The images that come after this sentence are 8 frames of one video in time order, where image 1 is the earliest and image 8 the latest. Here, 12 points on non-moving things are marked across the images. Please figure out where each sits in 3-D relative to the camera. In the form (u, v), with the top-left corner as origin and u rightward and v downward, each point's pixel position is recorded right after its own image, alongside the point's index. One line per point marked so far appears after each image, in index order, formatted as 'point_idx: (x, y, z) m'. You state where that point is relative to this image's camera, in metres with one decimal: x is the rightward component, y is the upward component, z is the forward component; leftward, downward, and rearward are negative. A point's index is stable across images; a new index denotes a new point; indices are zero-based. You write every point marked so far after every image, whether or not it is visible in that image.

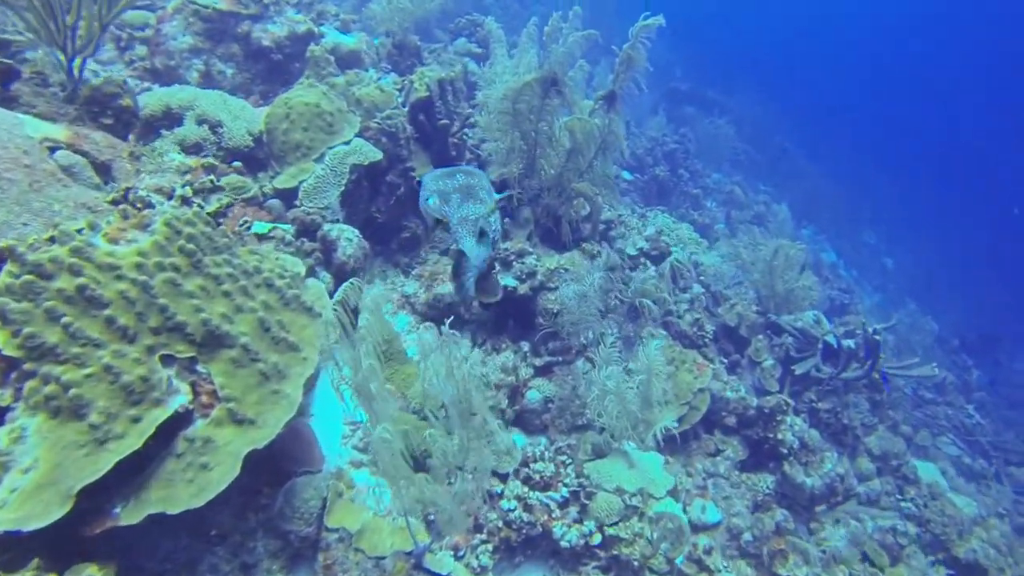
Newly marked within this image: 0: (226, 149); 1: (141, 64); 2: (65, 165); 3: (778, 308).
0: (-2.6, +1.2, +6.6) m
1: (-4.0, +2.5, +8.2) m
2: (-2.6, +0.7, +4.3) m
3: (+3.3, -0.3, +9.2) m
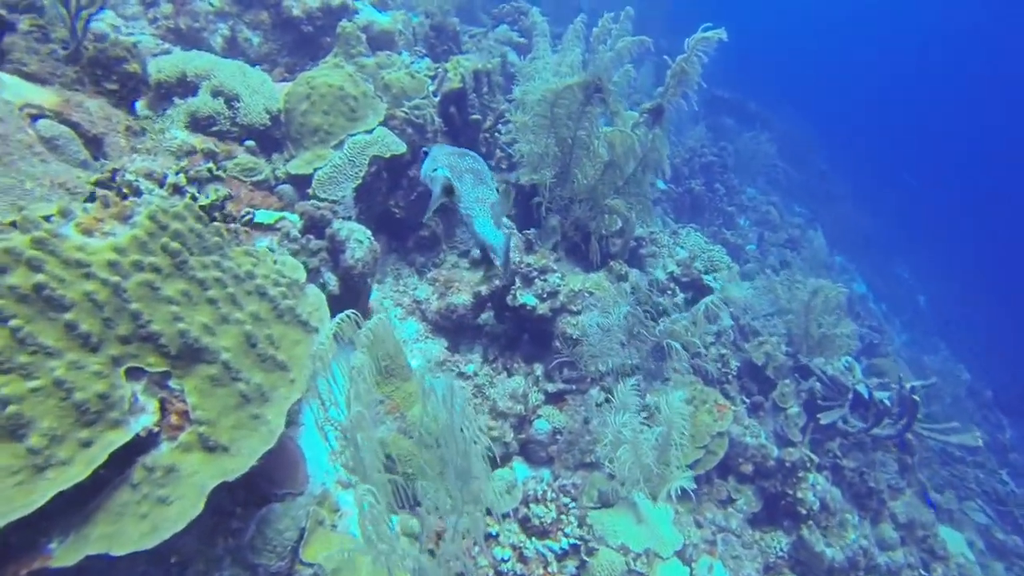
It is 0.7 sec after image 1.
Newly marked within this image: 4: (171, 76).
0: (-2.3, +1.4, +6.2) m
1: (-3.6, +2.8, +7.7) m
2: (-2.4, +0.8, +3.9) m
3: (+3.5, -0.8, +8.7) m
4: (-2.9, +1.8, +6.3) m
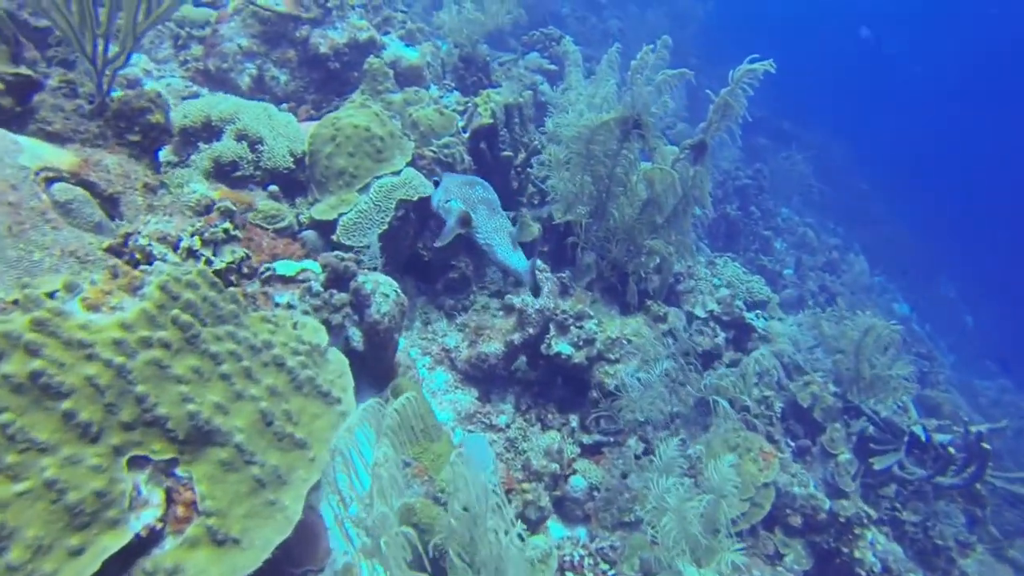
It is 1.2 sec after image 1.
0: (-2.0, +1.0, +6.0) m
1: (-3.3, +2.3, +7.6) m
2: (-2.2, +0.4, +3.7) m
3: (+3.9, -1.2, +8.2) m
4: (-2.6, +1.4, +6.1) m
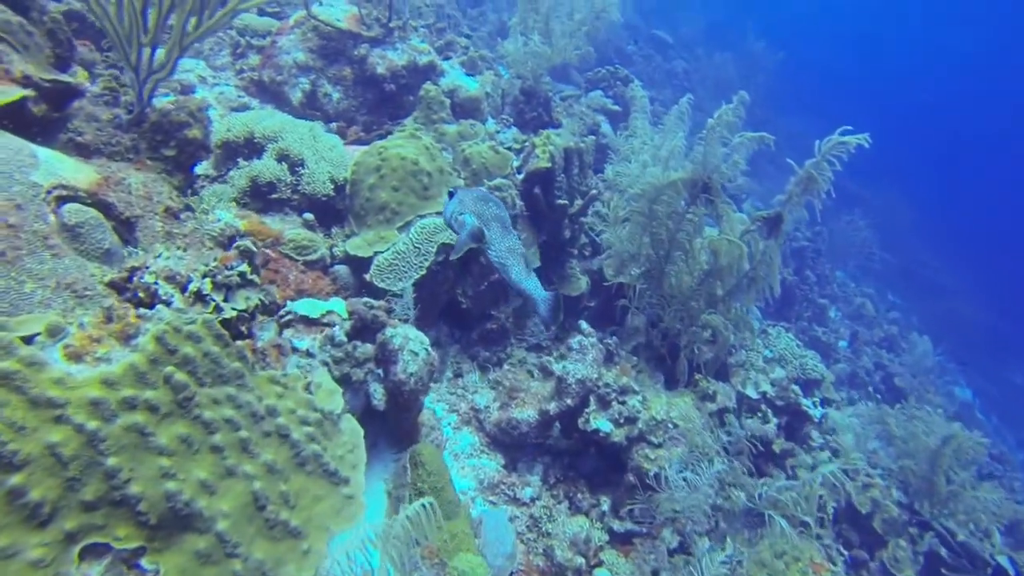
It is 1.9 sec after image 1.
0: (-1.6, +0.7, +5.6) m
1: (-2.6, +2.1, +7.3) m
2: (-2.0, +0.3, +3.3) m
3: (+4.1, -2.1, +7.5) m
4: (-2.1, +1.2, +5.8) m
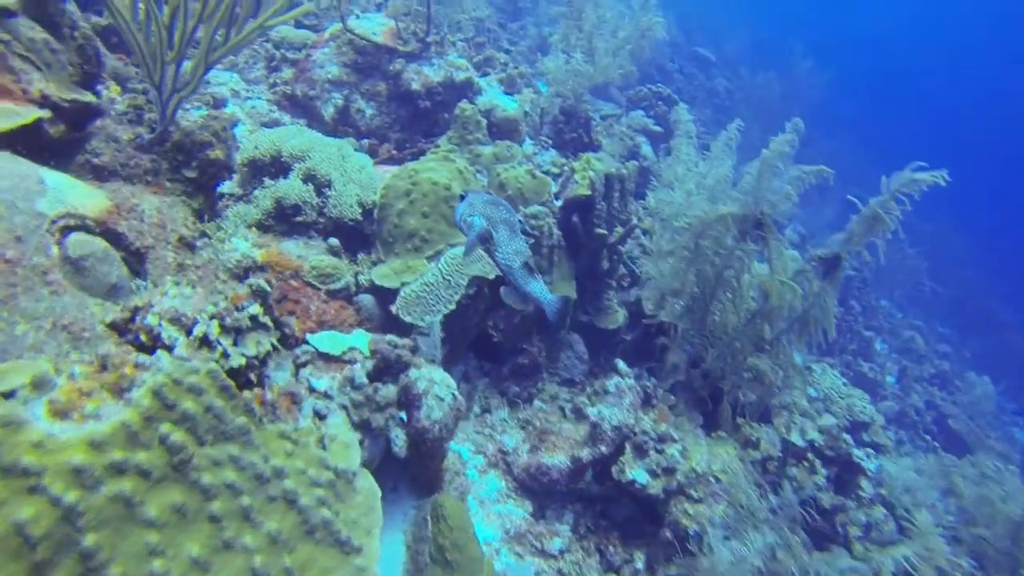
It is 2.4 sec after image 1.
0: (-1.3, +0.5, +5.3) m
1: (-2.2, +1.9, +7.1) m
2: (-1.8, +0.1, +3.0) m
3: (+4.3, -2.5, +6.9) m
4: (-1.9, +1.0, +5.6) m
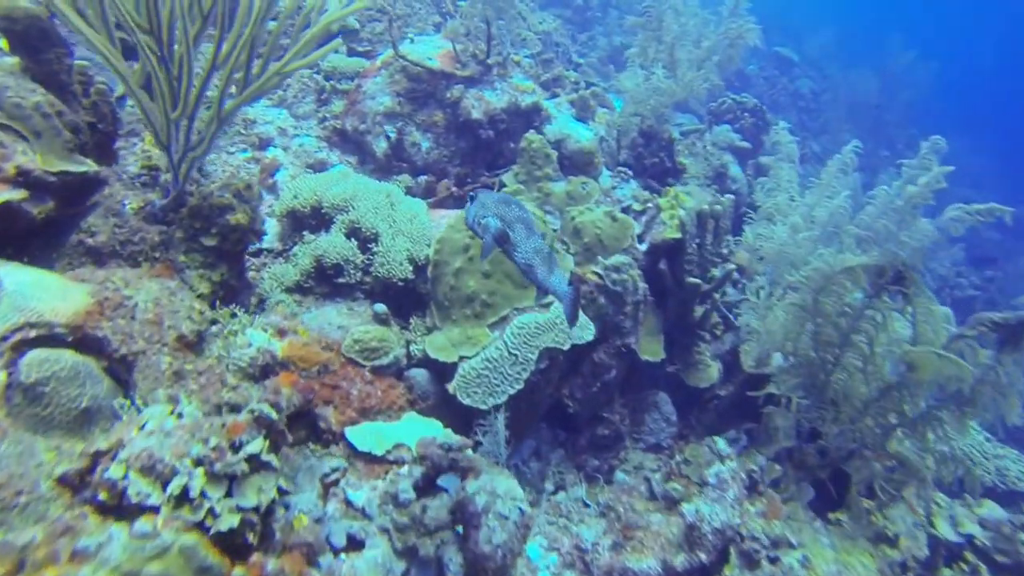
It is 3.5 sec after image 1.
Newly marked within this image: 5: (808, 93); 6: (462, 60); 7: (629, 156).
0: (-0.9, +0.1, +4.6) m
1: (-1.6, +1.5, +6.5) m
2: (-1.6, -0.3, +2.4) m
3: (+5.0, -2.9, +5.6) m
4: (-1.4, +0.5, +4.9) m
5: (+7.2, +4.7, +17.9) m
6: (-0.5, +2.1, +6.9) m
7: (+1.2, +1.3, +7.6) m
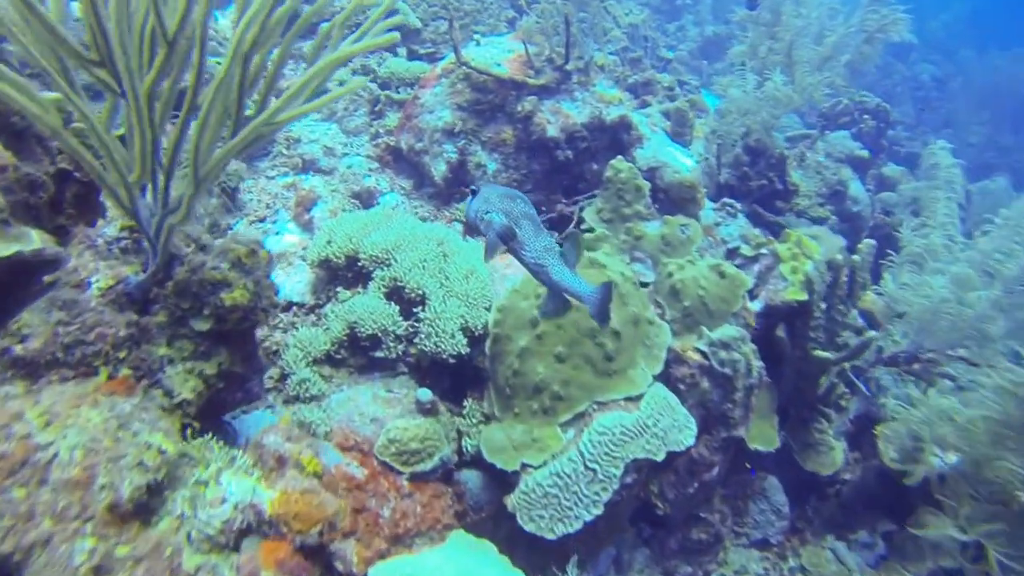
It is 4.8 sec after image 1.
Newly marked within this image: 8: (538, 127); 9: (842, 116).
0: (-0.5, -0.3, +3.7) m
1: (-1.0, +1.1, +5.7) m
2: (-1.4, -0.7, +1.6) m
3: (+5.4, -3.4, +4.2) m
4: (-0.9, +0.2, +4.0) m
5: (+9.0, +4.4, +16.0) m
6: (+0.2, +1.8, +5.9) m
7: (+1.9, +1.0, +6.4) m
8: (+0.2, +1.2, +5.5) m
9: (+4.2, +2.2, +9.4) m
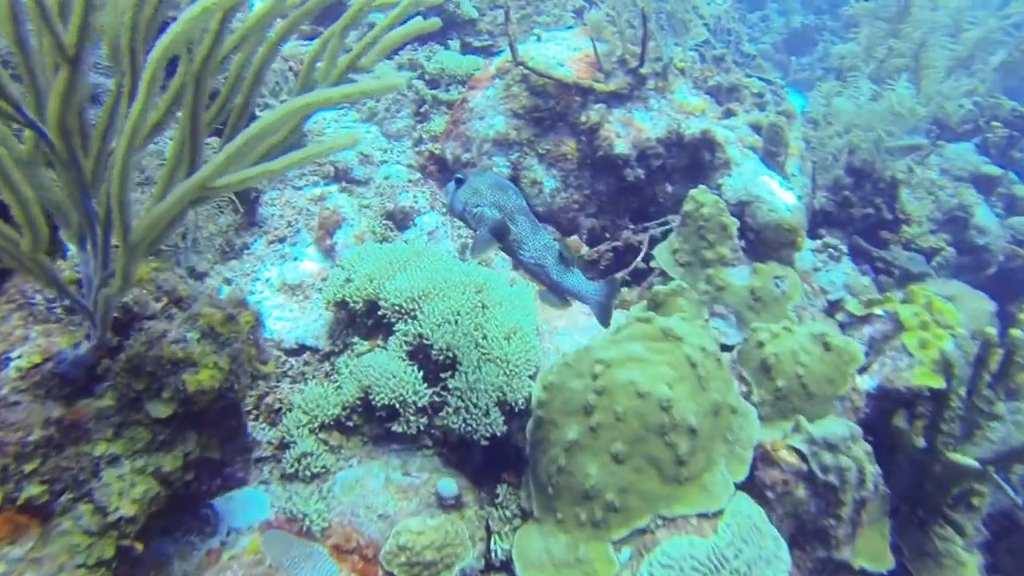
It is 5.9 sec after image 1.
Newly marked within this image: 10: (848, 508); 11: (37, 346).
0: (-0.3, -0.6, +3.0) m
1: (-0.6, +0.9, +5.0) m
2: (-1.4, -0.9, +1.0) m
3: (+5.4, -3.9, +3.1) m
4: (-0.7, -0.1, +3.4) m
5: (+10.4, +3.9, +14.4) m
6: (+0.6, +1.5, +5.1) m
7: (+2.4, +0.6, +5.5) m
8: (+0.6, +1.0, +4.8) m
9: (+4.9, +1.8, +8.2) m
10: (+1.4, -0.9, +3.0) m
11: (-1.4, -0.1, +2.2) m
